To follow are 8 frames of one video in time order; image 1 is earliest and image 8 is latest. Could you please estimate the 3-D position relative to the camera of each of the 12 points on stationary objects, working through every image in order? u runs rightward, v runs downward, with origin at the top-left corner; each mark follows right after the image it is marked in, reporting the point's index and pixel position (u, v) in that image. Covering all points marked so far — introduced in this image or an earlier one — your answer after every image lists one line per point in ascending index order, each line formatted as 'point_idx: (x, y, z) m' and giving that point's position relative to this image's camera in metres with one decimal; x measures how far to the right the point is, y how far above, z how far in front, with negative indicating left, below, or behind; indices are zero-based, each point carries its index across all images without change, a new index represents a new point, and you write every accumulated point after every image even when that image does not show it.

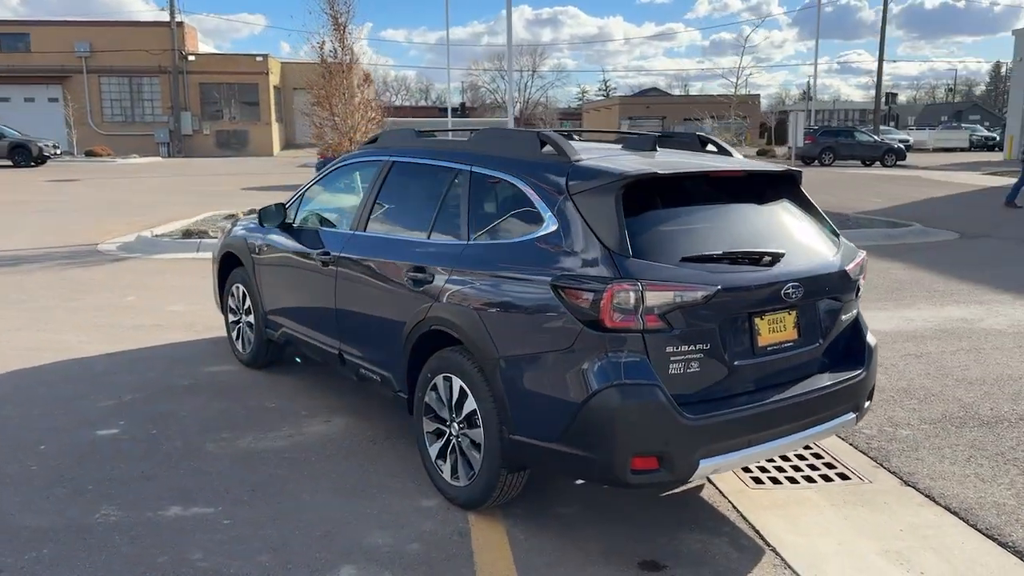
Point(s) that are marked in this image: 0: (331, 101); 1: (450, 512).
0: (-3.0, +3.1, +13.6) m
1: (-0.3, -1.1, +3.9) m
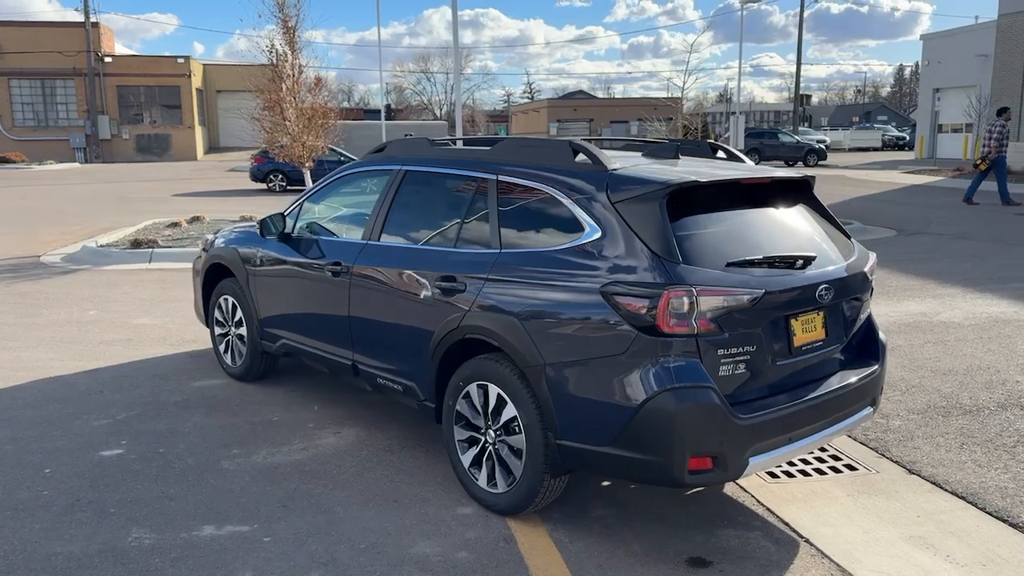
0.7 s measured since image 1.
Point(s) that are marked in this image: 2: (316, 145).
0: (-3.7, +3.0, +13.3) m
1: (-0.1, -1.1, +3.9) m
2: (-3.3, +2.4, +13.8) m
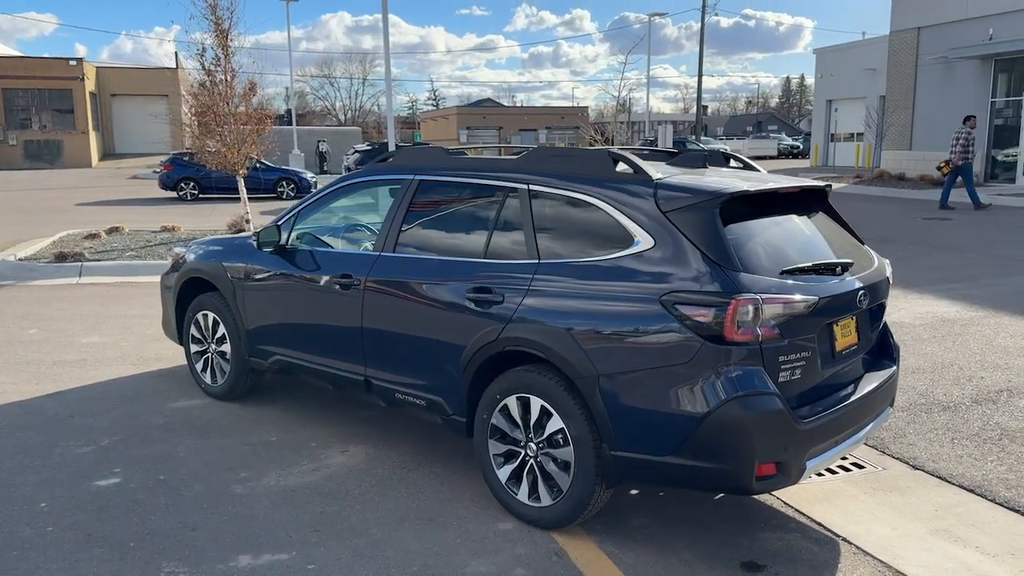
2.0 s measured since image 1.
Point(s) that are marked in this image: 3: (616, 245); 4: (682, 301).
0: (-4.7, +2.8, +12.8) m
1: (+0.1, -1.1, +3.9) m
2: (-4.2, +2.2, +13.3) m
3: (+0.5, +0.2, +3.7) m
4: (+0.7, 0.0, +3.4) m
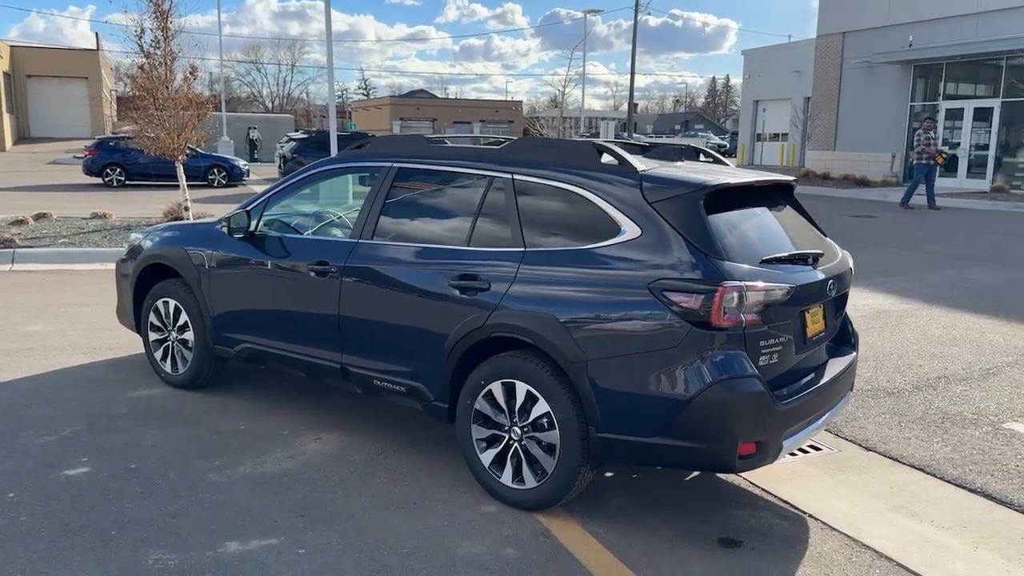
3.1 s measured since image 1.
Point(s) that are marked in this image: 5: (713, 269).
0: (-5.4, +2.9, +12.4) m
1: (0.0, -1.1, +4.0) m
2: (-5.1, +2.4, +13.0) m
3: (+0.4, +0.2, +3.8) m
4: (+0.7, 0.0, +3.5) m
5: (+0.9, +0.1, +3.5) m
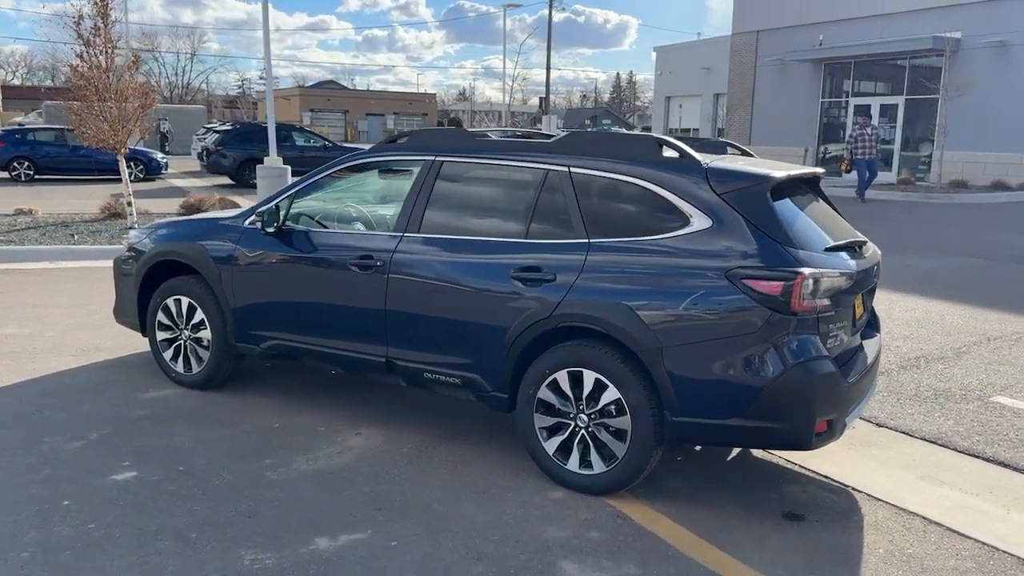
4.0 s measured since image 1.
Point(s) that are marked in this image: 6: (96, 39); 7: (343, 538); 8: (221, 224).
0: (-6.1, +2.9, +11.9) m
1: (+0.4, -1.0, +4.1) m
2: (-5.7, +2.4, +12.4) m
3: (+0.7, +0.3, +3.9) m
4: (+1.0, +0.1, +3.7) m
5: (+1.2, +0.1, +3.7) m
6: (-6.0, +3.6, +11.9) m
7: (-0.7, -1.1, +3.6) m
8: (-1.9, +0.4, +5.4) m
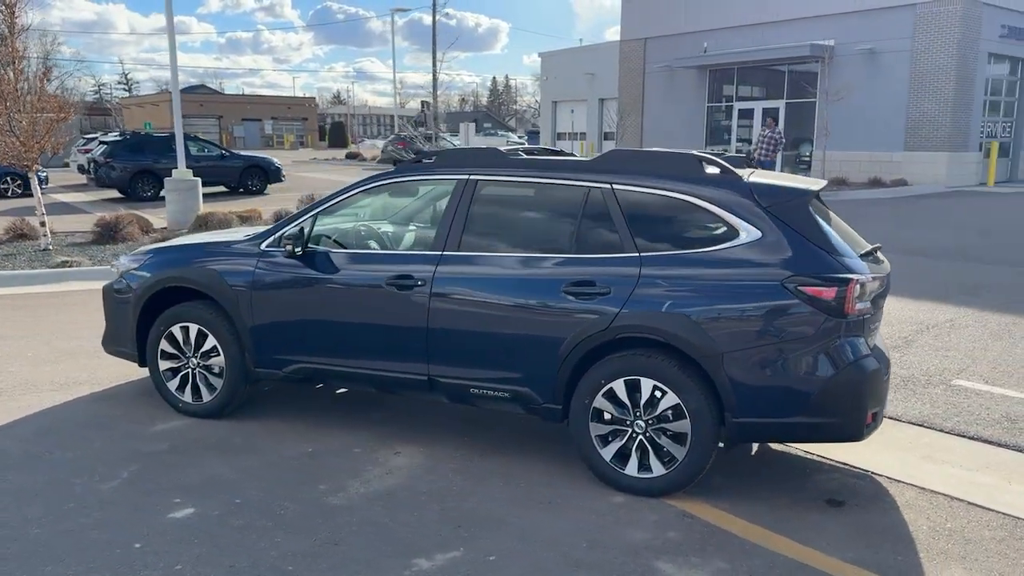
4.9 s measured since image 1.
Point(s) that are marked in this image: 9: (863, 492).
0: (-6.9, +2.6, +11.1) m
1: (+0.7, -1.1, +4.3) m
2: (-6.7, +2.0, +11.7) m
3: (+1.0, +0.3, +4.2) m
4: (+1.4, 0.0, +4.0) m
5: (+1.6, +0.1, +4.0) m
6: (-6.9, +3.2, +11.1) m
7: (-0.3, -1.2, +3.6) m
8: (-1.8, +0.3, +5.2) m
9: (+1.9, -1.1, +4.5) m
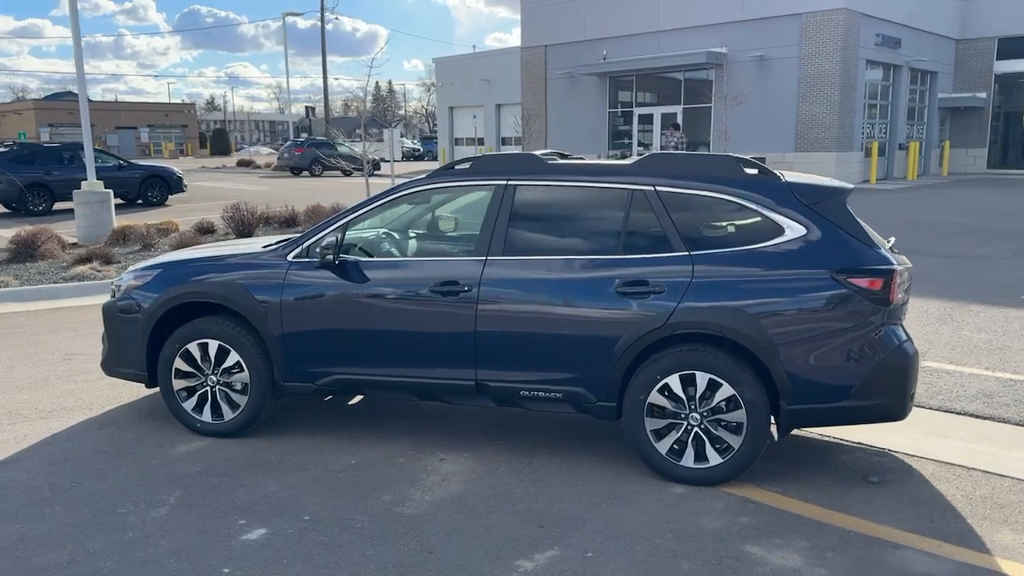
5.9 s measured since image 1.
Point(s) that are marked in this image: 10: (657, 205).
0: (-7.5, +2.3, +10.2) m
1: (+1.0, -1.1, +4.4) m
2: (-7.3, +1.7, +10.8) m
3: (+1.3, +0.3, +4.4) m
4: (+1.7, +0.1, +4.2) m
5: (+1.9, +0.2, +4.3) m
6: (-7.6, +2.9, +10.2) m
7: (+0.1, -1.2, +3.7) m
8: (-1.6, +0.2, +5.1) m
9: (+2.2, -1.0, +4.8) m
10: (+0.8, +0.5, +4.6) m
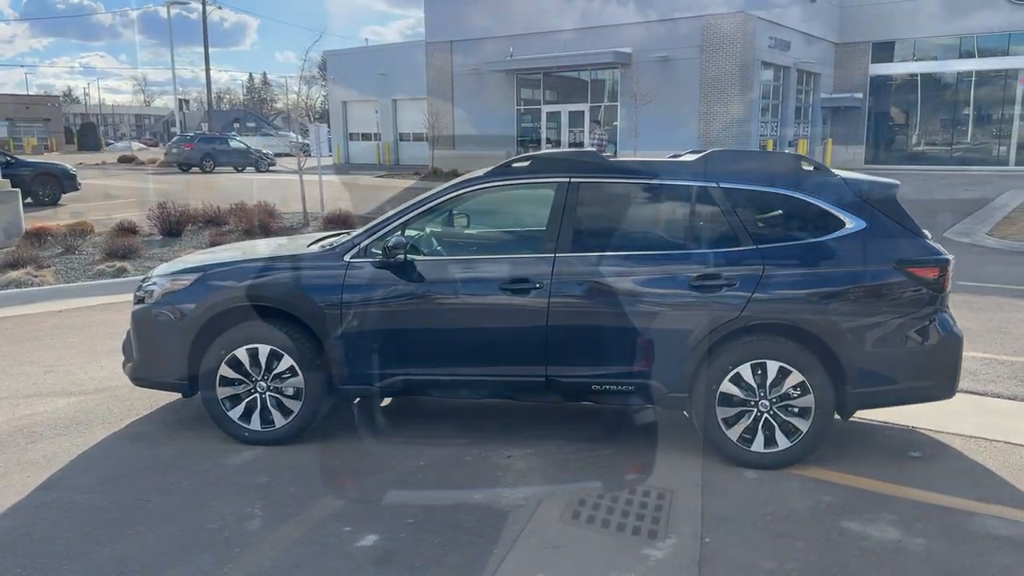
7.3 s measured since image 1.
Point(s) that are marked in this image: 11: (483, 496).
0: (-7.9, +2.1, +9.2) m
1: (+1.5, -1.0, +4.7) m
2: (-7.8, +1.6, +9.8) m
3: (+1.8, +0.3, +4.7) m
4: (+2.1, +0.1, +4.5) m
5: (+2.3, +0.2, +4.6) m
6: (-7.9, +2.8, +9.2) m
7: (+0.7, -1.2, +3.8) m
8: (-1.2, +0.2, +4.9) m
9: (+2.6, -1.0, +5.2) m
10: (+1.2, +0.5, +4.8) m
11: (-0.2, -1.1, +4.3) m
